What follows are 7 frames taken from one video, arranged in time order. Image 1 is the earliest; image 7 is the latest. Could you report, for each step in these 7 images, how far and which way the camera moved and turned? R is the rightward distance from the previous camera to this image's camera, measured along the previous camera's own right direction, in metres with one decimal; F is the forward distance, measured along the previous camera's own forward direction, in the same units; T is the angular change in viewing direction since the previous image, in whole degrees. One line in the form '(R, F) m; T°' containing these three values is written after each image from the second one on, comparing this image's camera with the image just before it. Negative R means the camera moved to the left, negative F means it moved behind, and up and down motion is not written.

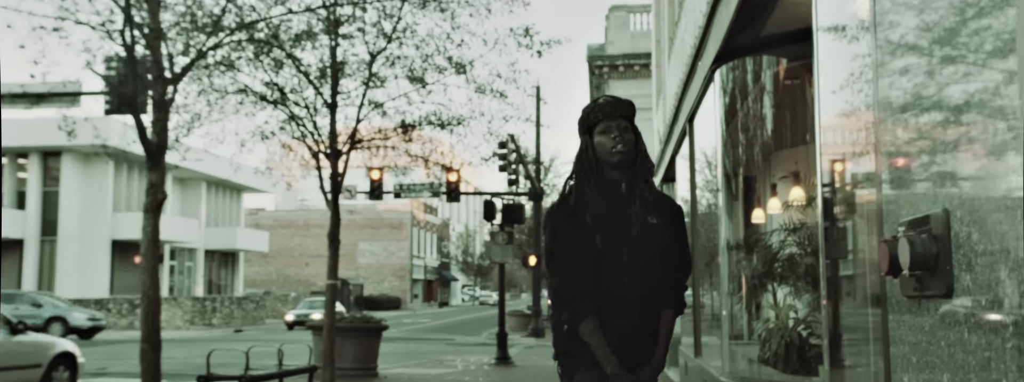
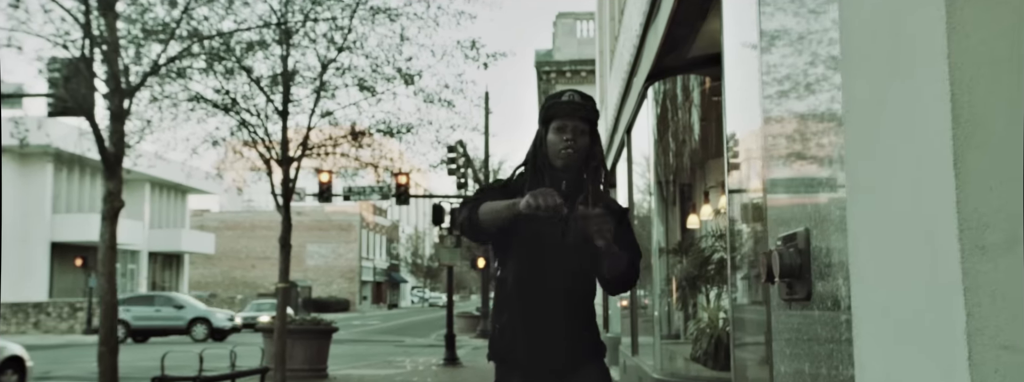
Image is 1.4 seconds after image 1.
(0.0, -0.4) m; +3°
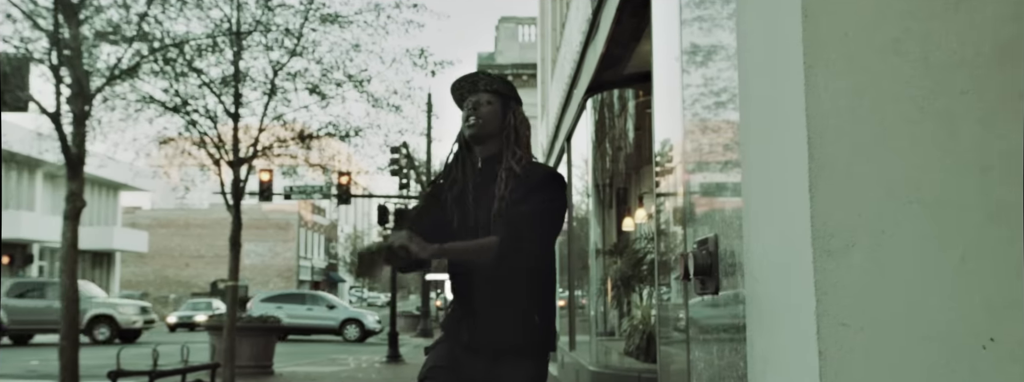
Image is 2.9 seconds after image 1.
(-0.1, -0.5) m; +4°
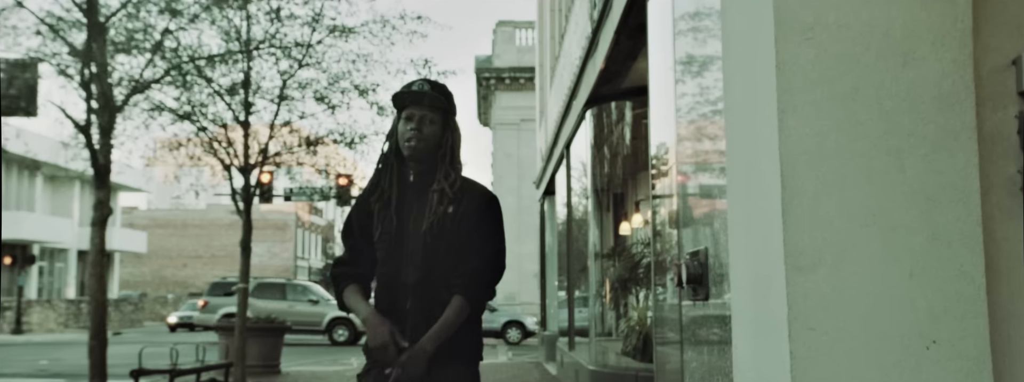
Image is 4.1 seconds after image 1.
(-0.1, -0.4) m; 0°
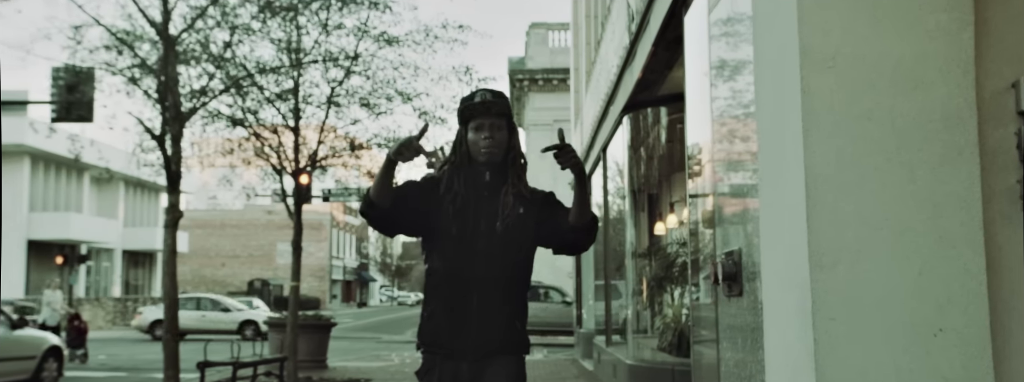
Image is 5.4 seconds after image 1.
(-0.1, -0.5) m; -2°
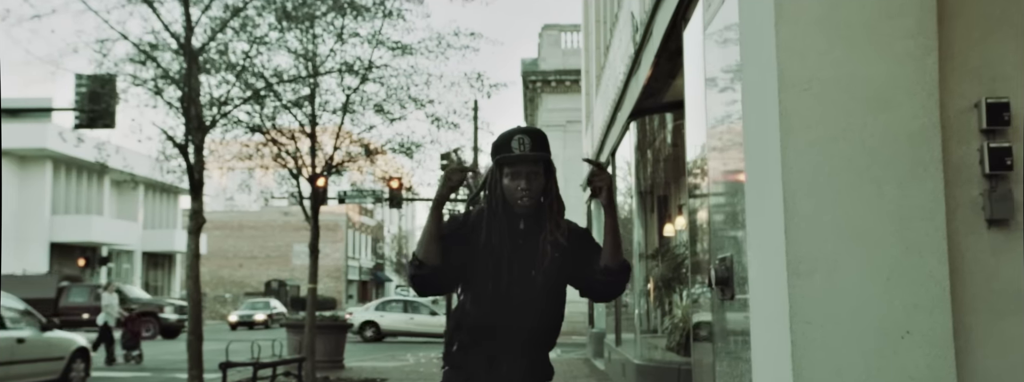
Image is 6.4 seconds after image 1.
(+0.1, -0.3) m; -1°
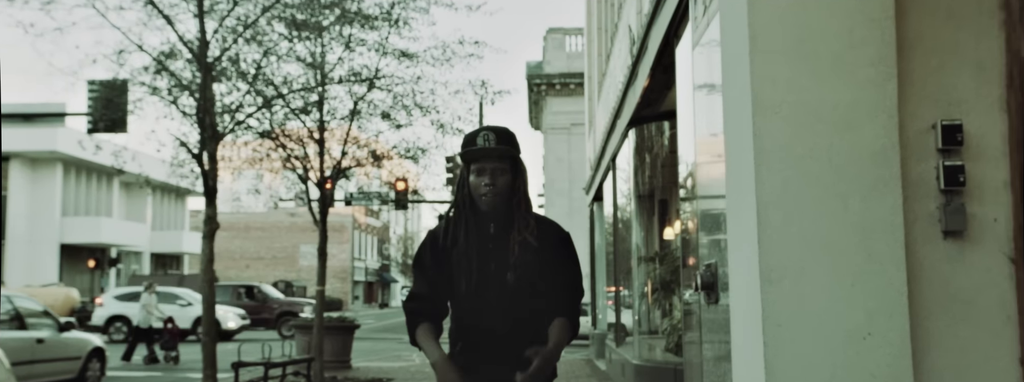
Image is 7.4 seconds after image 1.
(0.0, -0.3) m; 0°
